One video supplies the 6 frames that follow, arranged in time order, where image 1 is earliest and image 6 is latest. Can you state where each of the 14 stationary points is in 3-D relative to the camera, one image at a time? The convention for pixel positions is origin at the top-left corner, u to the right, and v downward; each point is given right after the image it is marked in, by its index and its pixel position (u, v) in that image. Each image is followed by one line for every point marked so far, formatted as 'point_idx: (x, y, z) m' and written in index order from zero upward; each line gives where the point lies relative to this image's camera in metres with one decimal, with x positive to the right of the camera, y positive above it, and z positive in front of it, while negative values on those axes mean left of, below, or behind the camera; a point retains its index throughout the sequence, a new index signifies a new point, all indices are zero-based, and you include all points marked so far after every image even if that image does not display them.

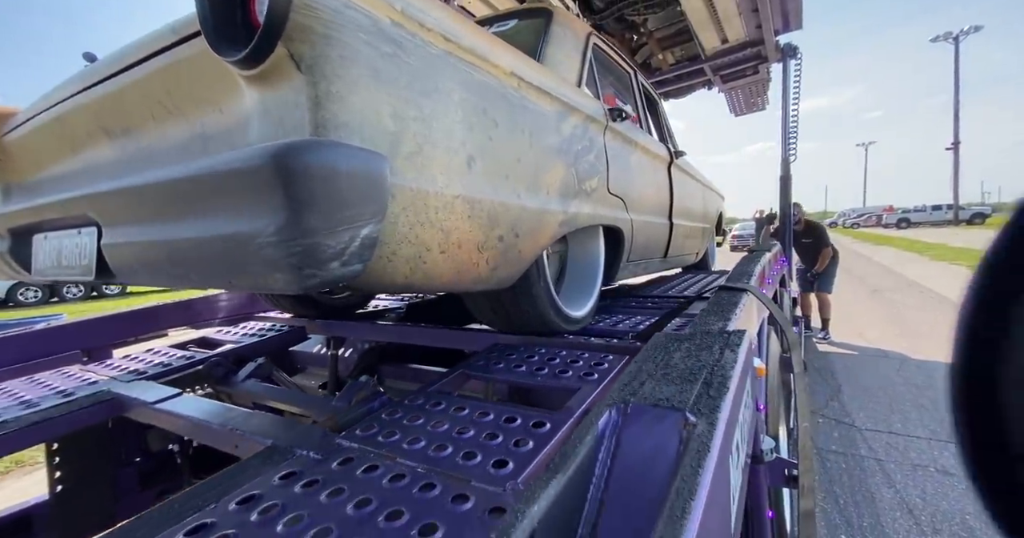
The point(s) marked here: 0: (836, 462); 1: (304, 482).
0: (+1.7, -1.0, +2.3) m
1: (-0.4, -0.4, +0.8) m
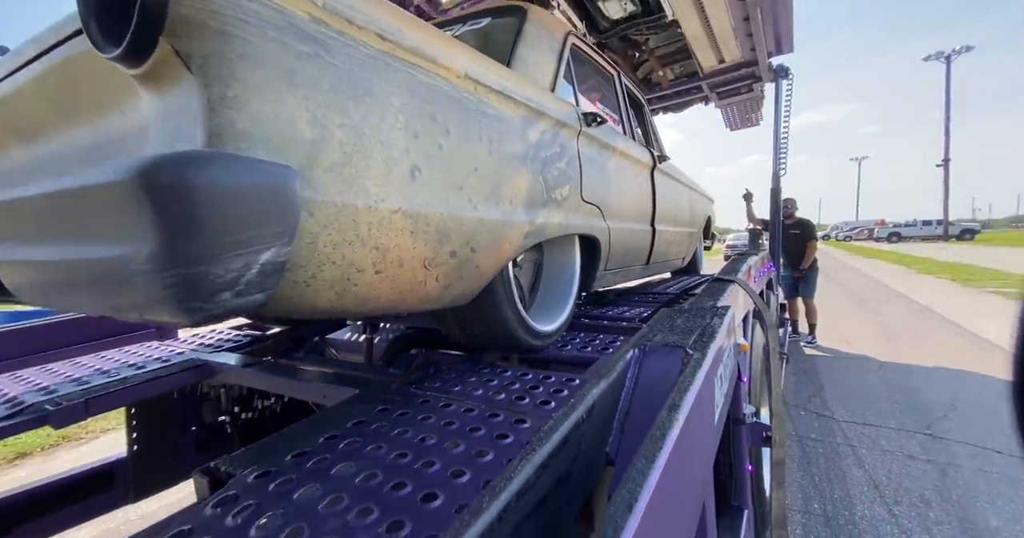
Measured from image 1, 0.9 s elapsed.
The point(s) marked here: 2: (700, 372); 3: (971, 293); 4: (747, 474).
0: (+1.8, -1.1, +2.5) m
1: (-0.3, -0.3, +1.0) m
2: (+0.3, -0.2, +0.8) m
3: (+9.0, -0.5, +8.4) m
4: (+0.8, -0.7, +1.4) m
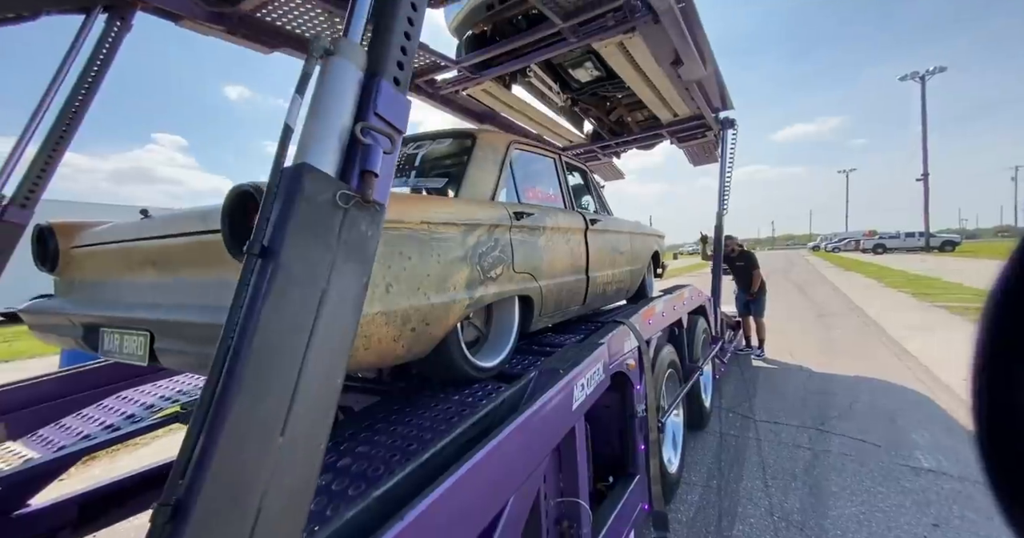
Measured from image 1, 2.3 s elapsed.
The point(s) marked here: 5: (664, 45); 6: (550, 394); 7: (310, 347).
0: (+1.6, -1.3, +3.2) m
1: (-0.4, -0.6, +1.7) m
2: (+0.2, -0.4, +1.5) m
3: (+8.8, -0.8, +9.1) m
4: (+0.6, -0.9, +2.0) m
5: (+1.3, +1.9, +3.6) m
6: (+0.1, -0.4, +1.4) m
7: (-0.3, -0.1, +0.7) m
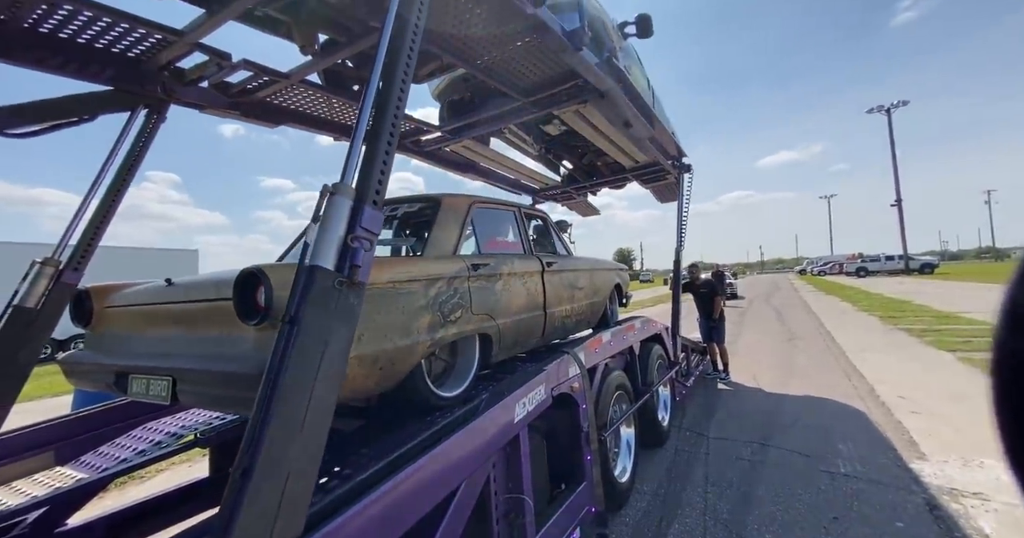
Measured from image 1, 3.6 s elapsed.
0: (+1.4, -1.6, +3.6) m
1: (-0.6, -0.8, +2.1) m
2: (0.0, -0.6, +1.9) m
3: (+8.5, -1.4, +9.7) m
4: (+0.4, -1.1, +2.5) m
5: (+1.0, +1.6, +4.2) m
6: (-0.1, -0.6, +1.9) m
7: (-0.5, -0.3, +1.2) m
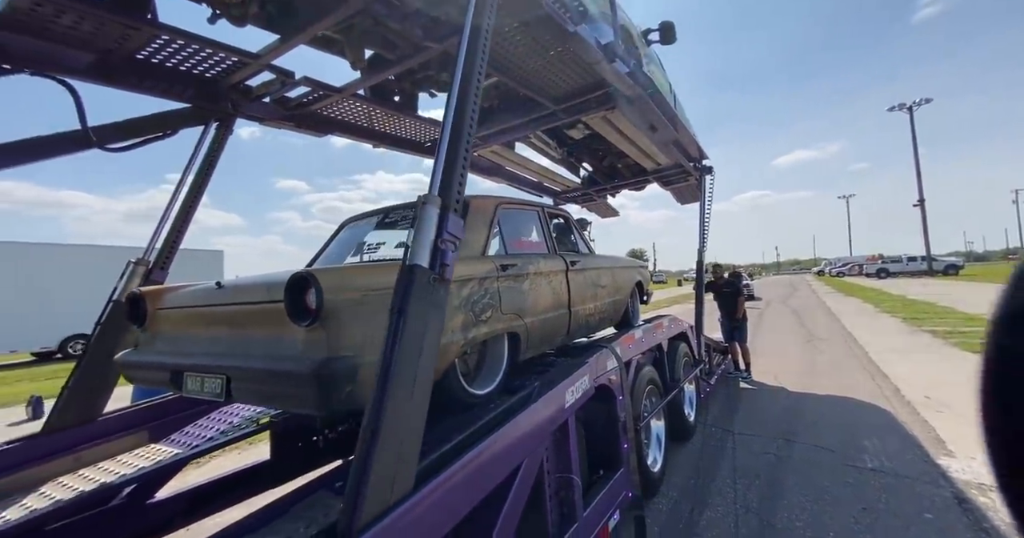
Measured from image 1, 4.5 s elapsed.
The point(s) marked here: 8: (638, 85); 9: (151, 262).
0: (+1.7, -1.6, +3.7) m
1: (-0.4, -0.8, +2.3) m
2: (+0.2, -0.6, +2.1) m
3: (+9.0, -1.4, +9.6) m
4: (+0.7, -1.1, +2.6) m
5: (+1.3, +1.6, +4.4) m
6: (+0.2, -0.6, +2.1) m
7: (-0.3, -0.3, +1.4) m
8: (+1.2, +1.7, +3.8) m
9: (-2.2, 0.0, +2.5) m
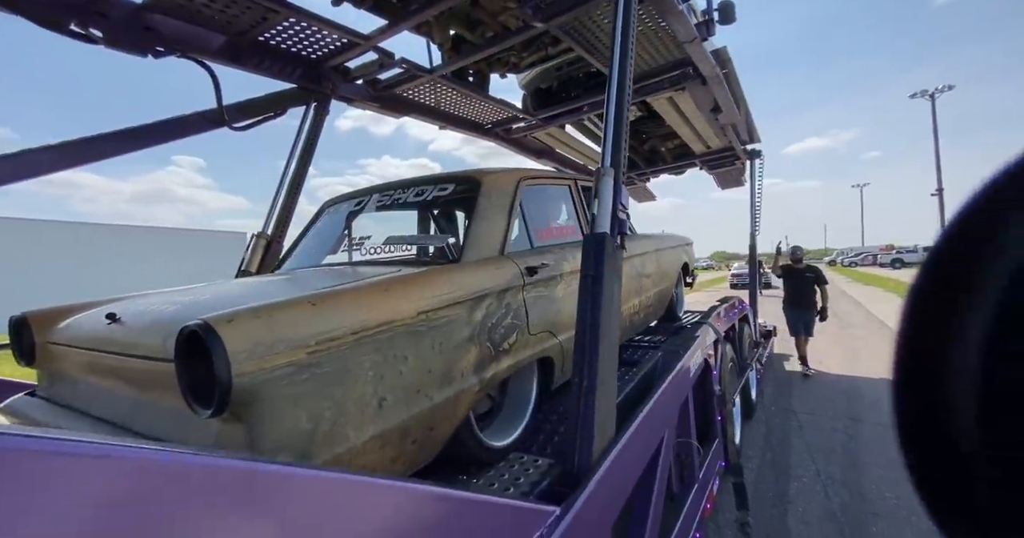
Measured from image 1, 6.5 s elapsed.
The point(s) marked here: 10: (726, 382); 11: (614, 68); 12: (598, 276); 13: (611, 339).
0: (+2.4, -1.4, +3.8) m
1: (+0.3, -0.6, +2.4) m
2: (+0.8, -0.5, +2.2) m
3: (+9.7, -1.1, +9.6) m
4: (+1.3, -1.0, +2.7) m
5: (+2.0, +1.8, +4.4) m
6: (+0.8, -0.5, +2.1) m
7: (+0.3, -0.2, +1.4) m
8: (+1.8, +1.8, +3.8) m
9: (-1.5, +0.2, +2.6) m
10: (+1.6, -0.8, +3.1) m
11: (+0.4, +0.8, +1.7) m
12: (+0.3, 0.0, +1.4) m
13: (+0.3, -0.2, +1.4) m
